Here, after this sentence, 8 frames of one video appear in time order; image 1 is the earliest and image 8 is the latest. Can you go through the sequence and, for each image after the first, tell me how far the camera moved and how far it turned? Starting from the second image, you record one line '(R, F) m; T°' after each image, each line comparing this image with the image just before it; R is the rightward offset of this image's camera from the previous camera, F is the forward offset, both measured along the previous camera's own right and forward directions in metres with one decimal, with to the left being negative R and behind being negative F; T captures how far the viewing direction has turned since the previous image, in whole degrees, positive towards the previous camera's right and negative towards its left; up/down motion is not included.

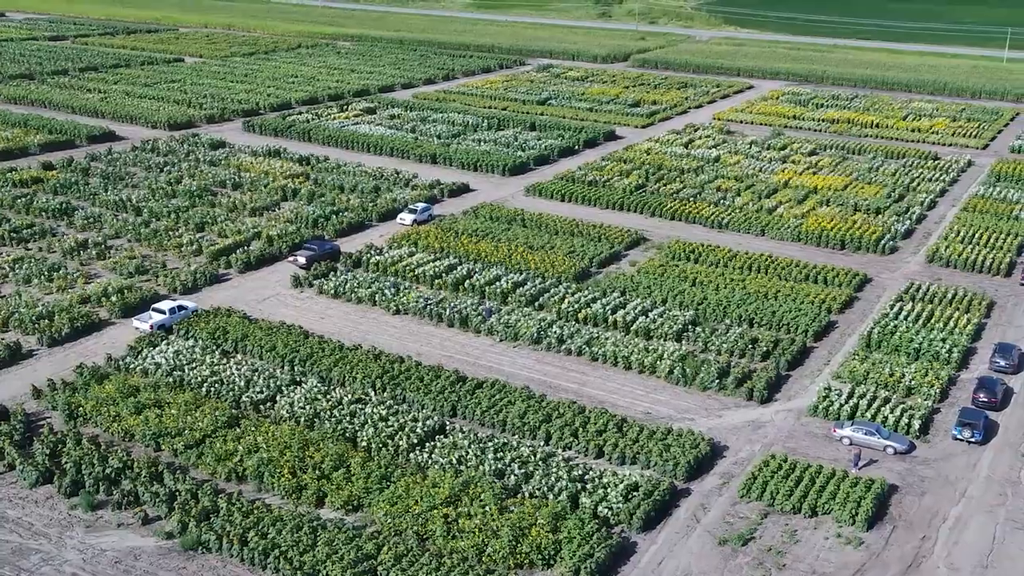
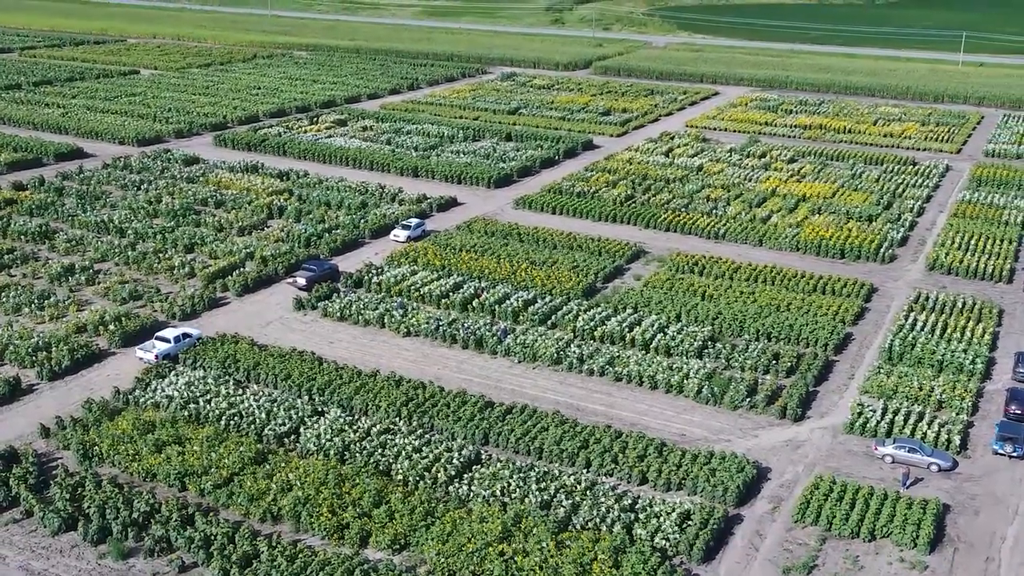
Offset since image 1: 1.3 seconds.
(-2.1, +0.9) m; +3°
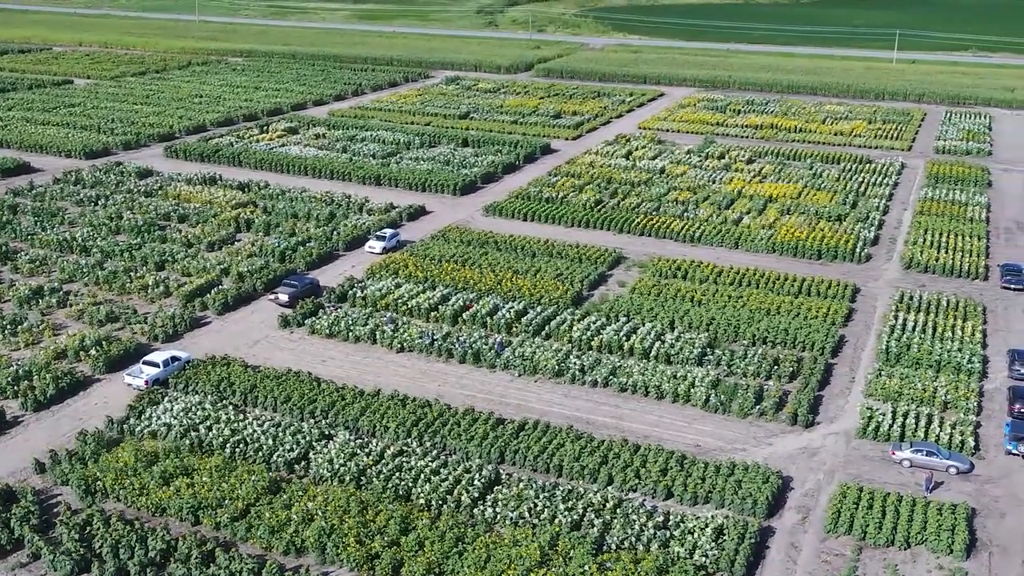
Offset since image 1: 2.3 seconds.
(-2.0, +0.7) m; +4°
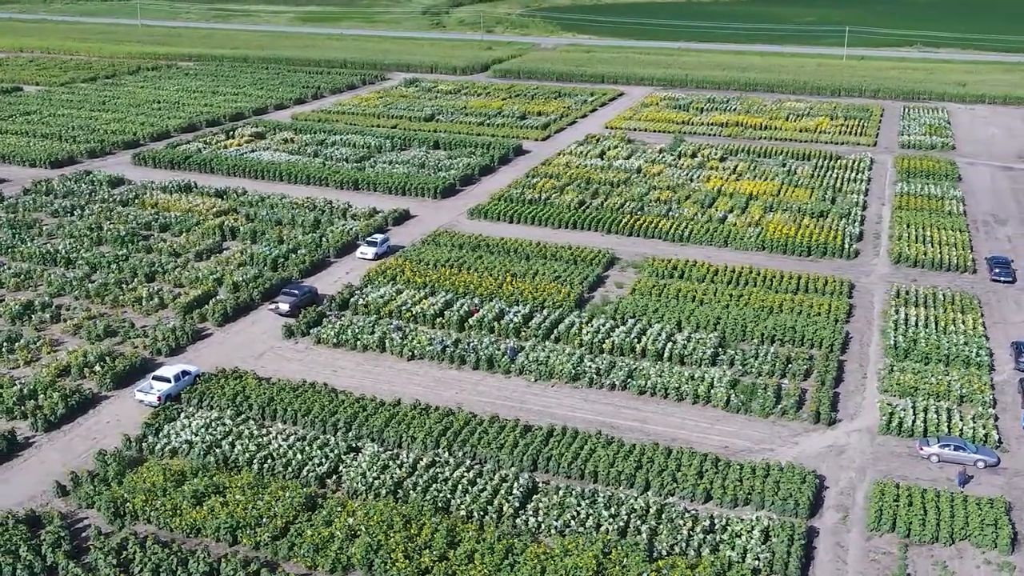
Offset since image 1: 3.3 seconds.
(-2.0, +0.4) m; +3°
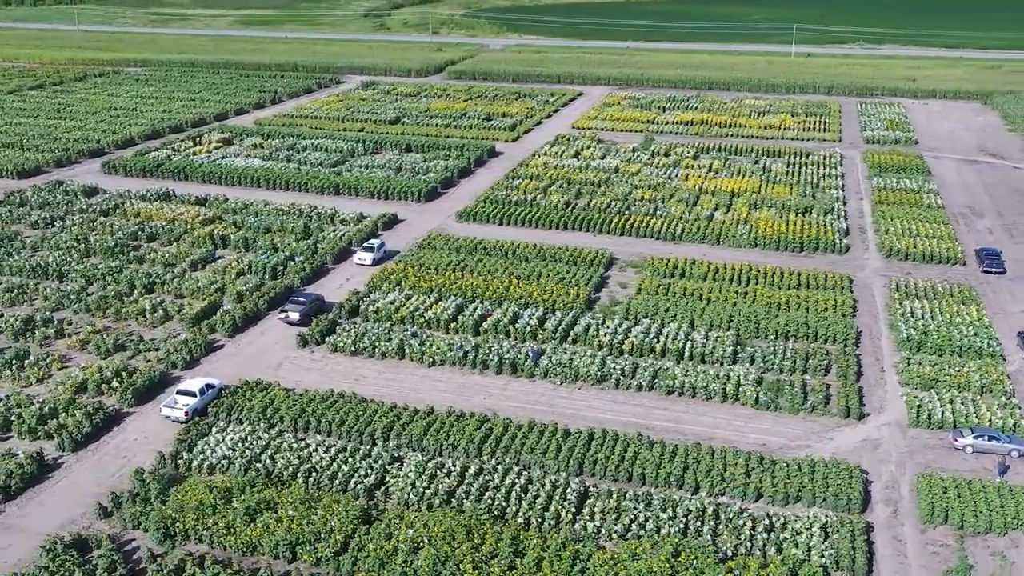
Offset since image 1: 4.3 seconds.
(-2.4, +0.3) m; +3°
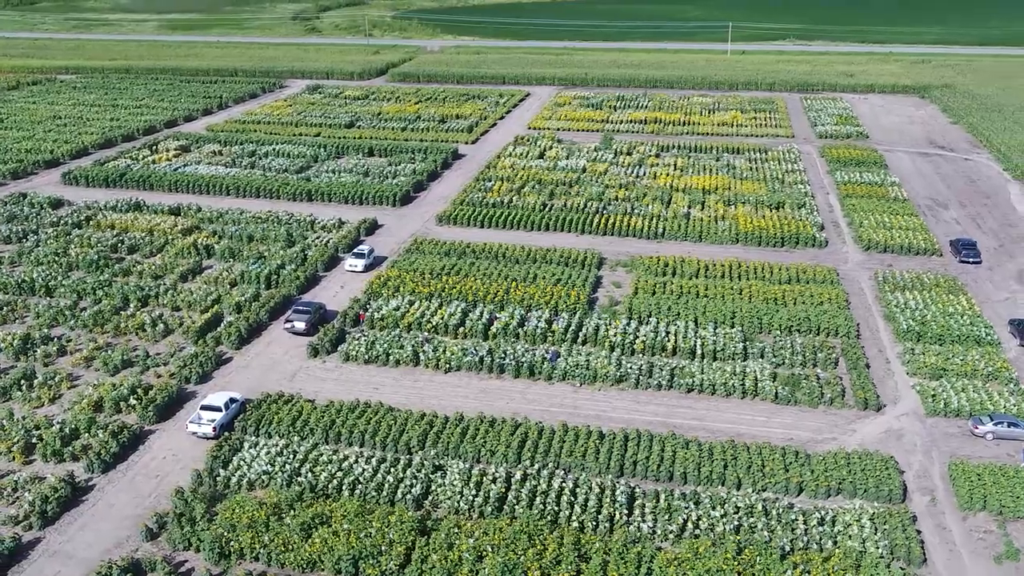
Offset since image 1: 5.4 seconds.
(-2.5, +0.1) m; +3°
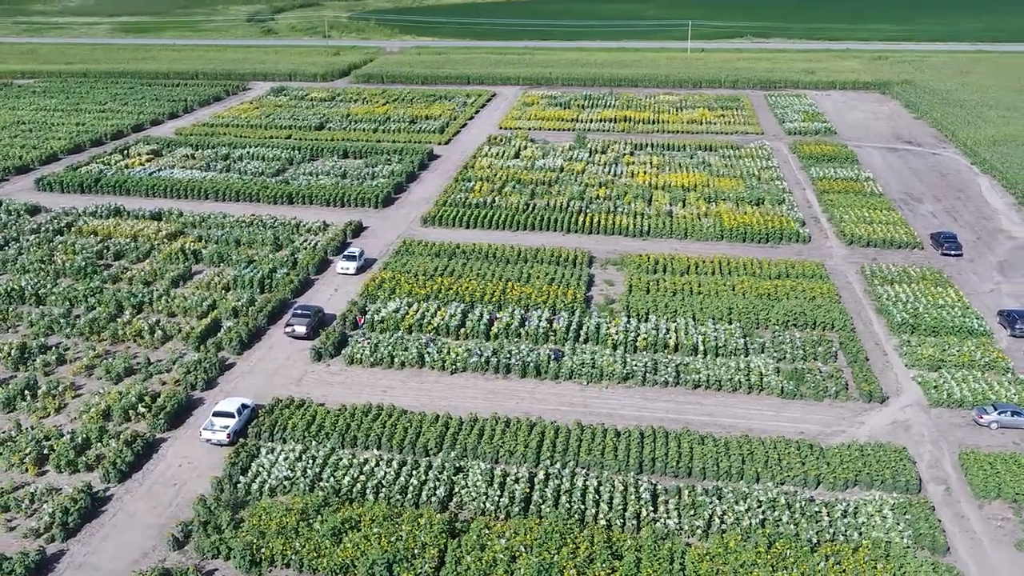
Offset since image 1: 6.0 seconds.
(-1.4, -0.1) m; +2°
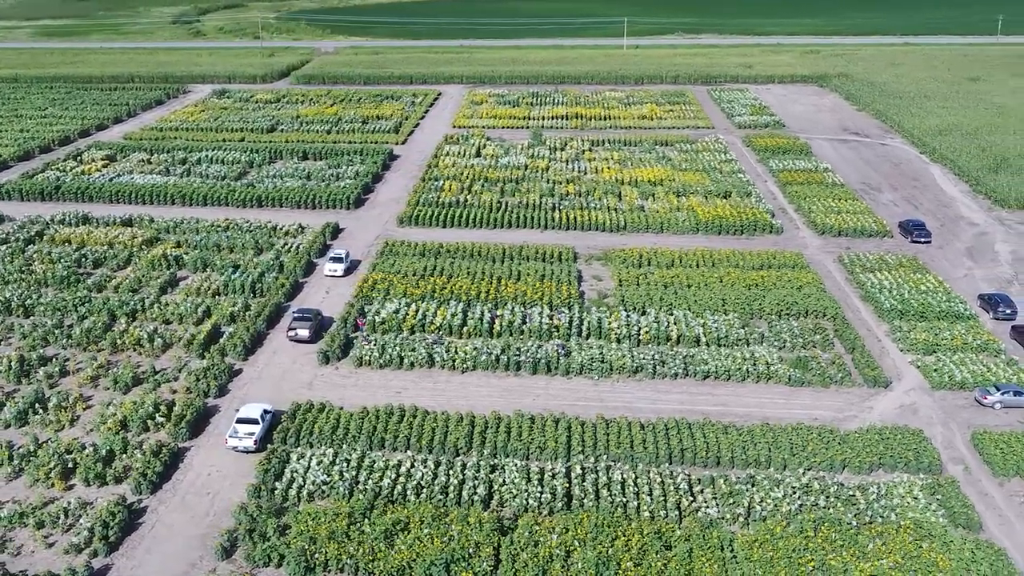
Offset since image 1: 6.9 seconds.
(-2.4, -0.1) m; +4°
